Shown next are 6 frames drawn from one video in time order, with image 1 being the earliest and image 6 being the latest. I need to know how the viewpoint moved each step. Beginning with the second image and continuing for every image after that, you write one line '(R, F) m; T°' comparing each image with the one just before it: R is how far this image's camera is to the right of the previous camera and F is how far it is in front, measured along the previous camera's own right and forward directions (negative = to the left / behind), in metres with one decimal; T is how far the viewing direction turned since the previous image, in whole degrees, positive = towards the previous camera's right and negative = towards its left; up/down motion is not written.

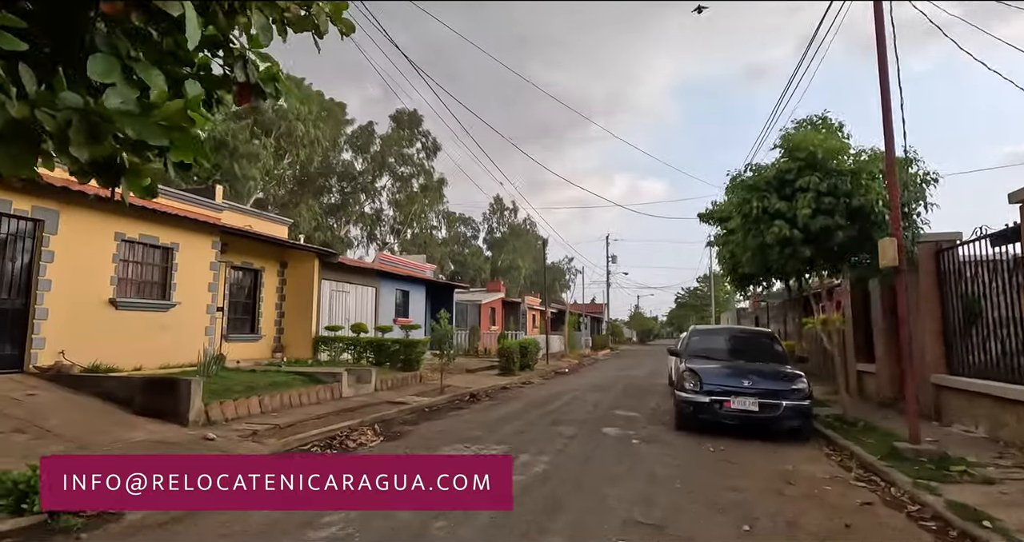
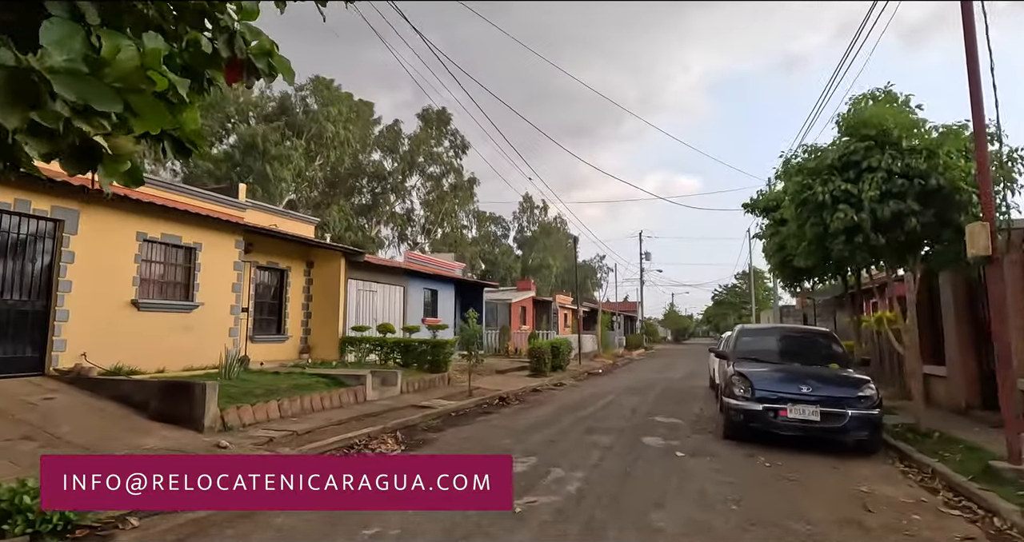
(0.0, +0.6) m; -3°
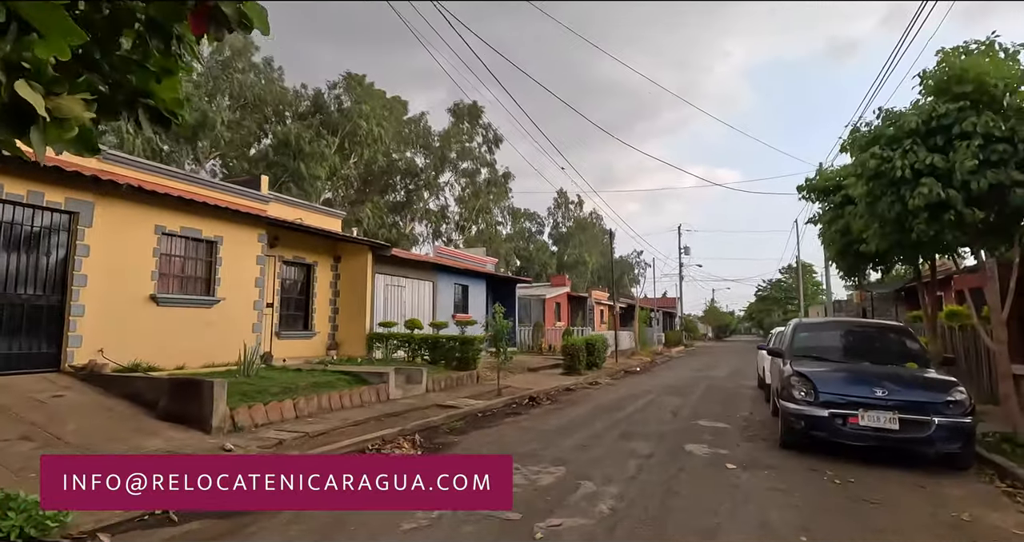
(+0.1, +0.8) m; -4°
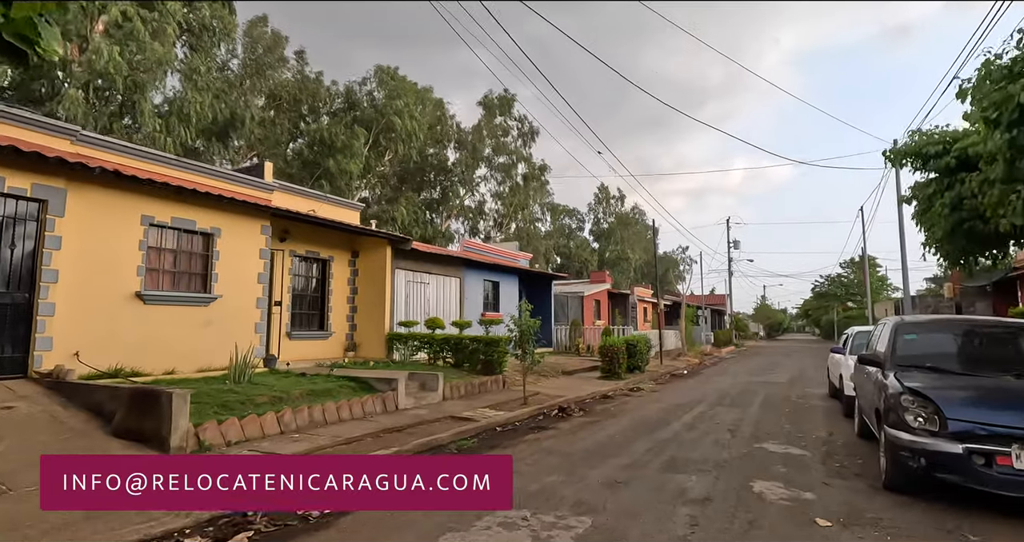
(+0.3, +1.5) m; -4°
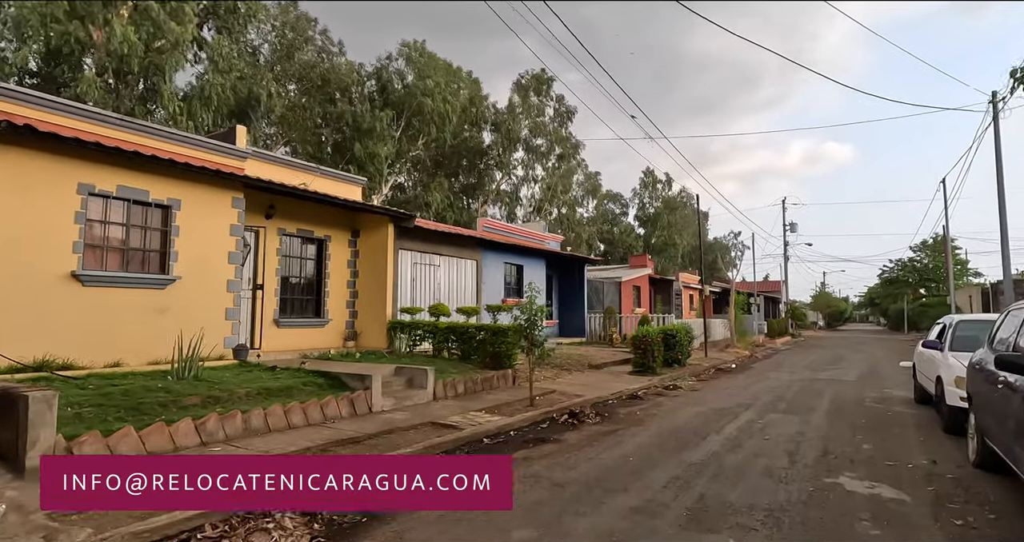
(+0.7, +1.9) m; -5°
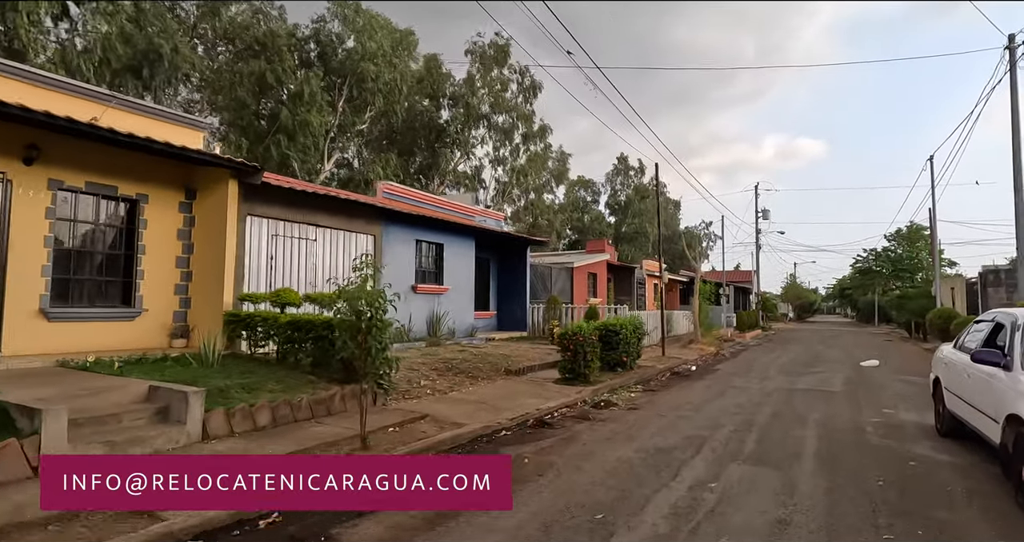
(+1.7, +3.4) m; +3°
